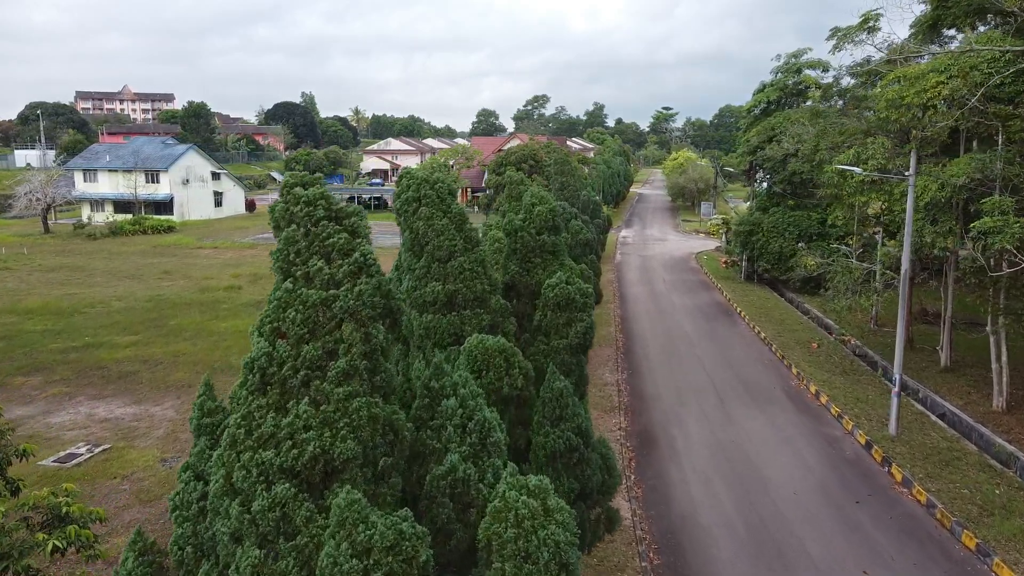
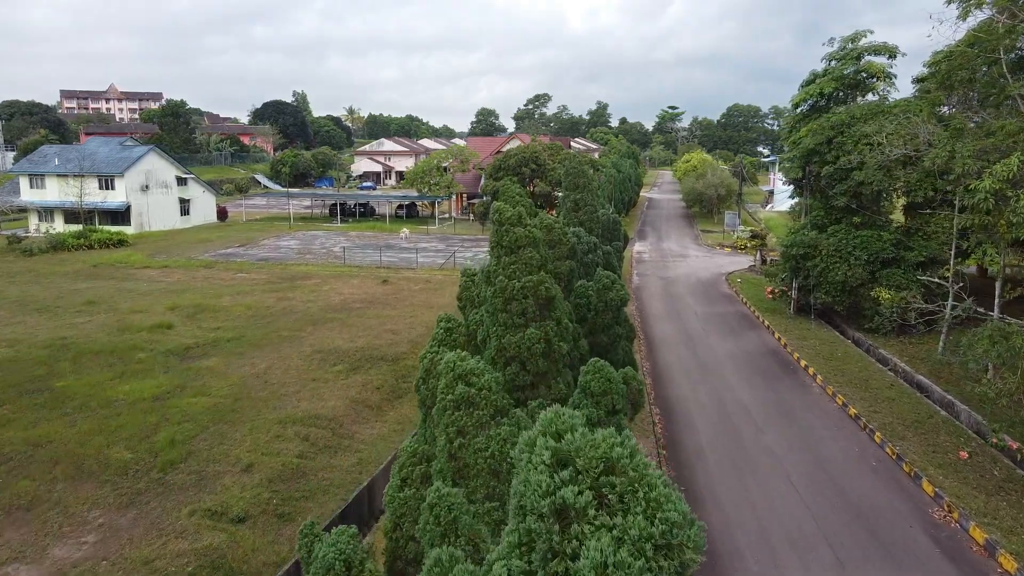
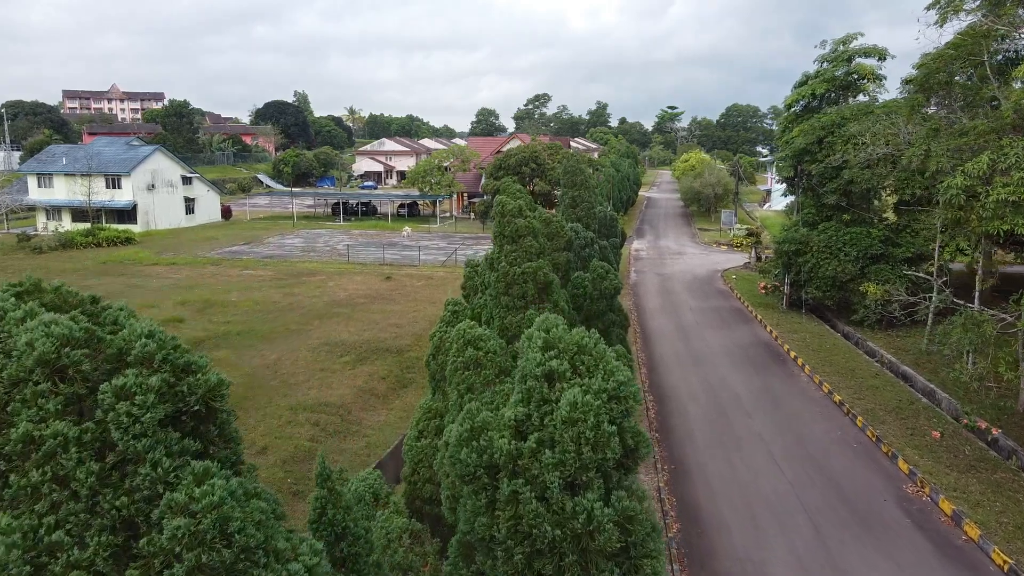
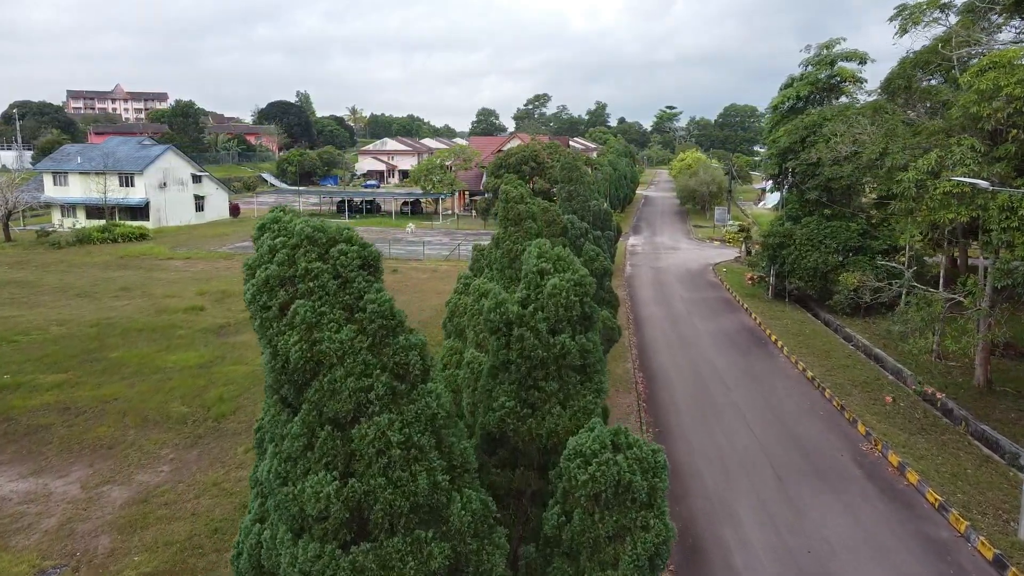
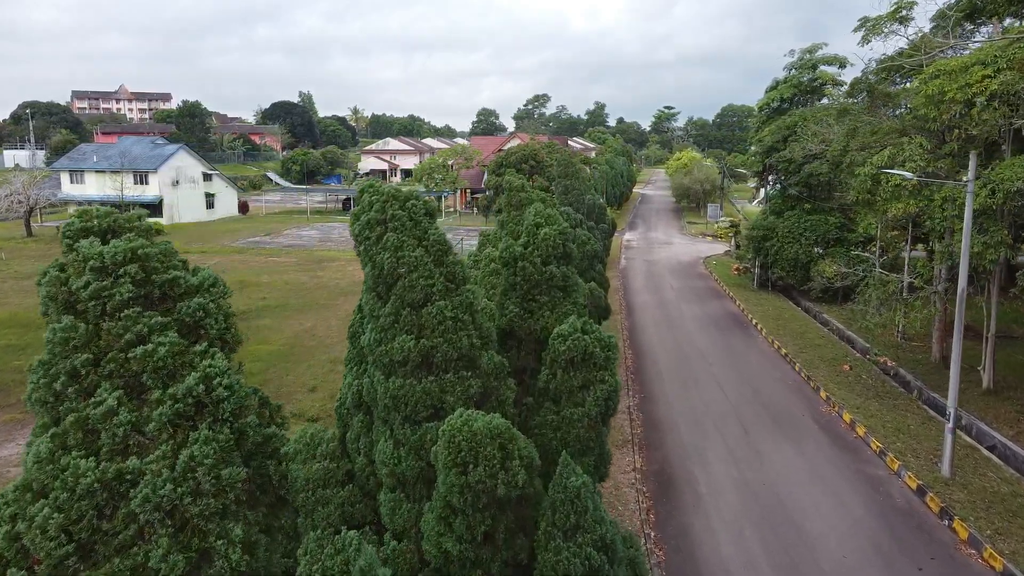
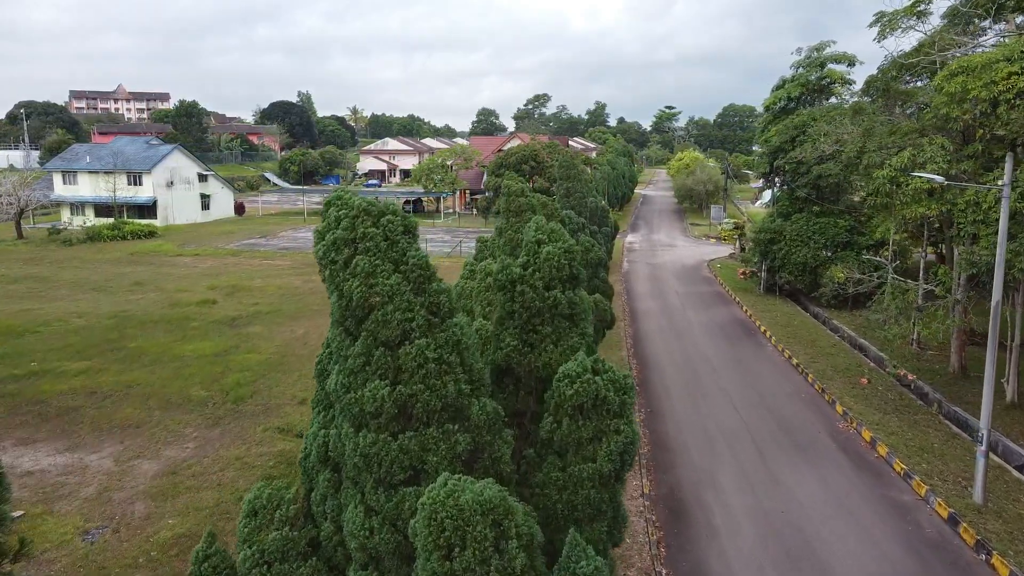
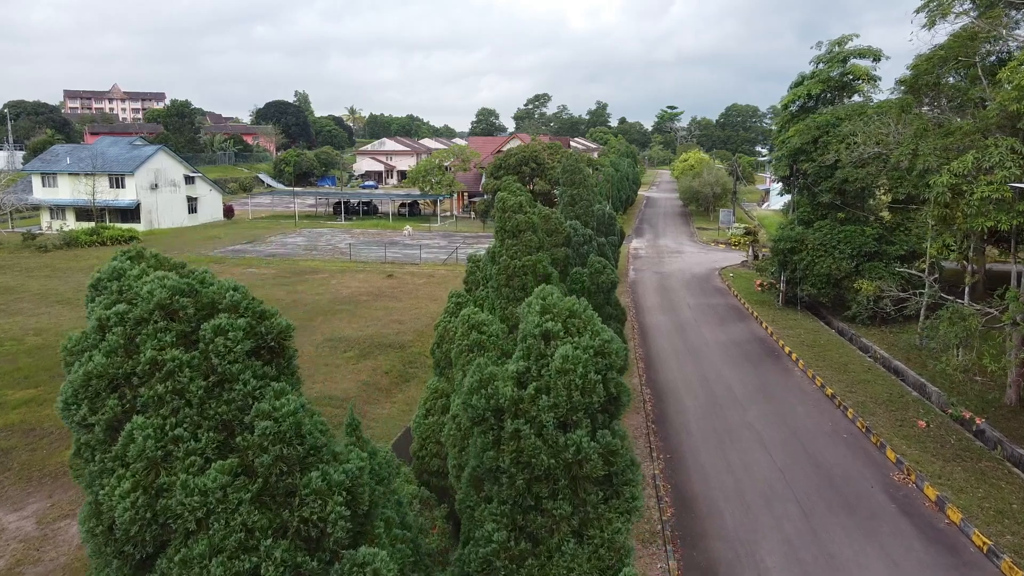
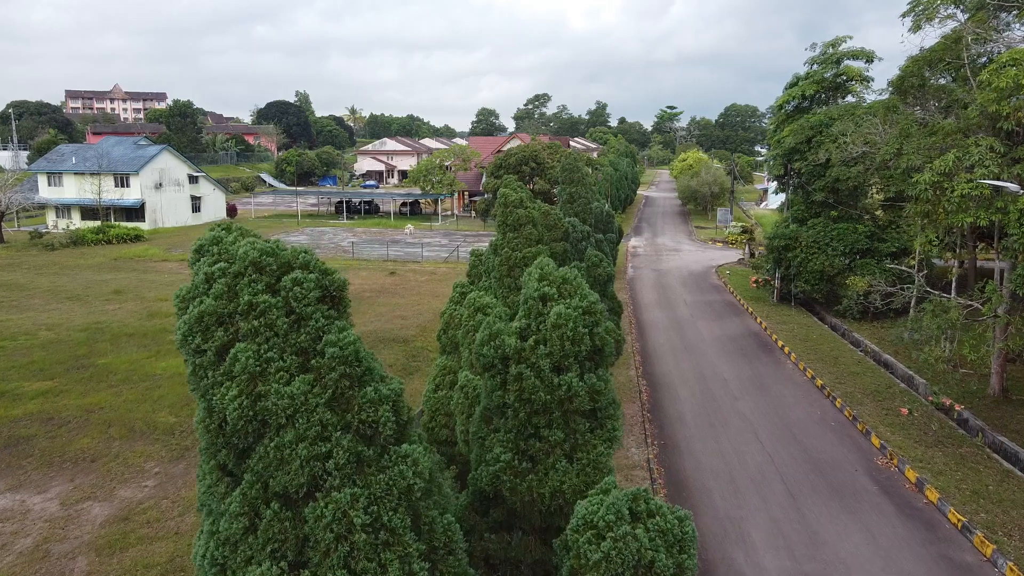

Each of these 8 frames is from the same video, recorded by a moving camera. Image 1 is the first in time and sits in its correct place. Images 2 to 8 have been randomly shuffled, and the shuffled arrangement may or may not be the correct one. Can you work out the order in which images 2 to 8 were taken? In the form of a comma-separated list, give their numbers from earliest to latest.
5, 6, 4, 8, 7, 3, 2
